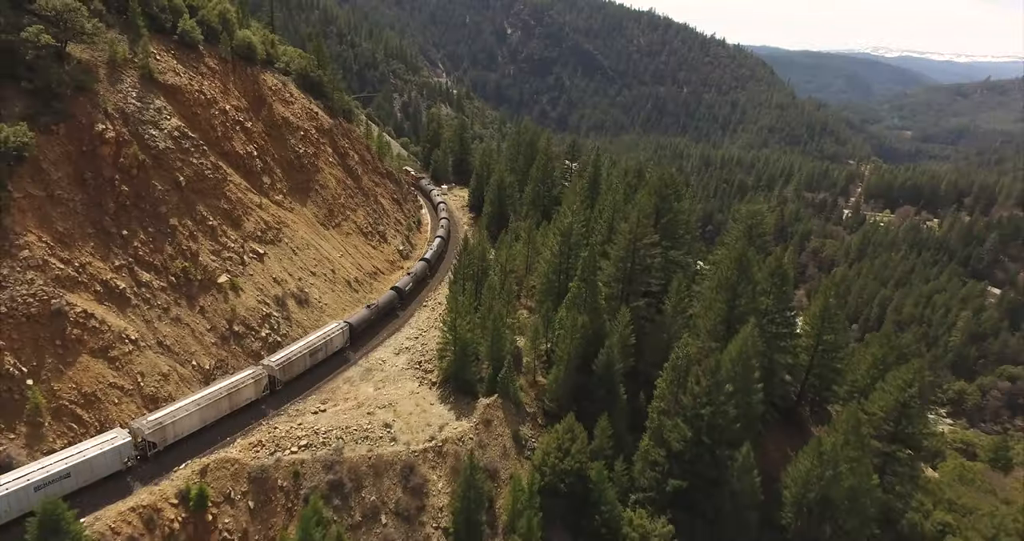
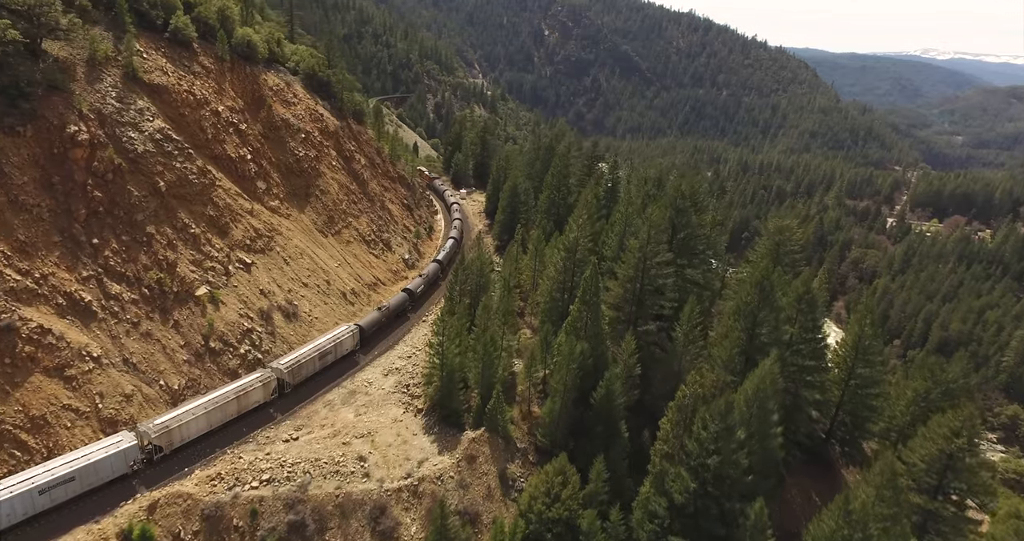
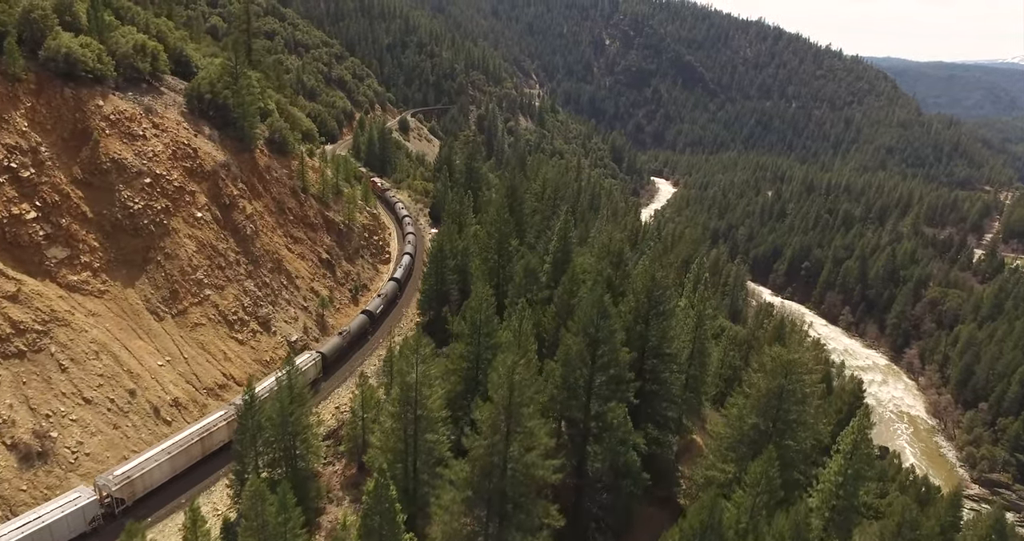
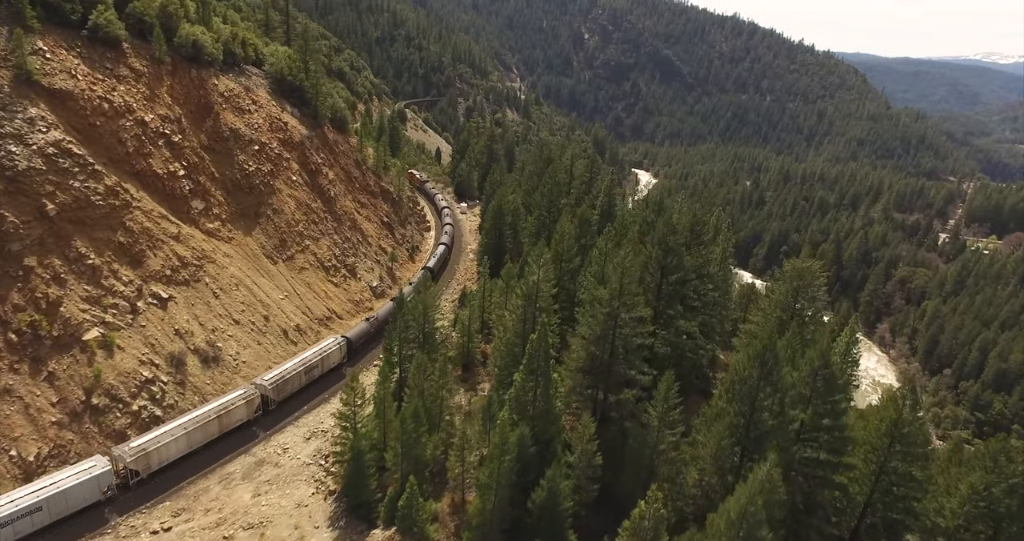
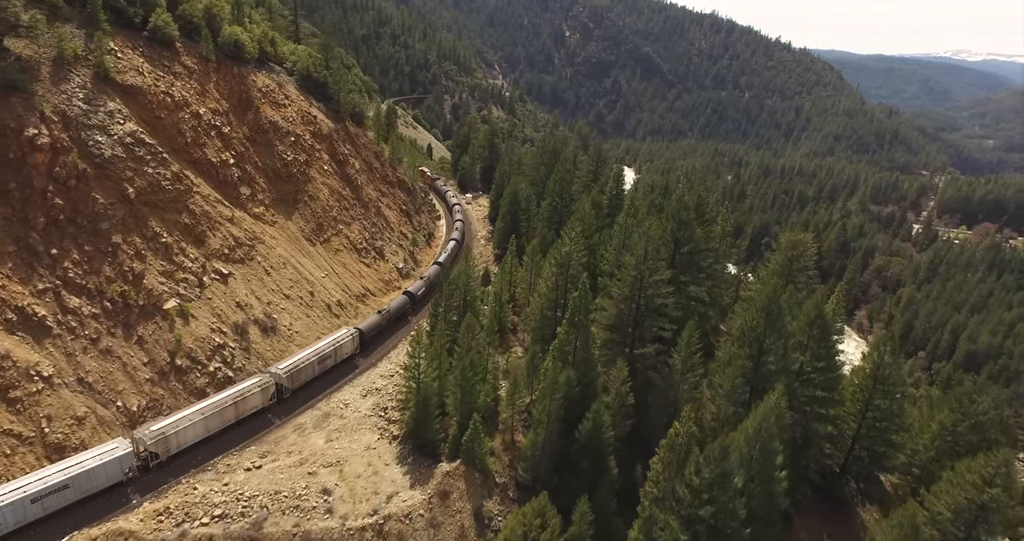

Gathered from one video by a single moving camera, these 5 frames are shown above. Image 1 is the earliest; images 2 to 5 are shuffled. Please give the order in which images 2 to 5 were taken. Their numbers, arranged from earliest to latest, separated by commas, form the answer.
2, 5, 4, 3
